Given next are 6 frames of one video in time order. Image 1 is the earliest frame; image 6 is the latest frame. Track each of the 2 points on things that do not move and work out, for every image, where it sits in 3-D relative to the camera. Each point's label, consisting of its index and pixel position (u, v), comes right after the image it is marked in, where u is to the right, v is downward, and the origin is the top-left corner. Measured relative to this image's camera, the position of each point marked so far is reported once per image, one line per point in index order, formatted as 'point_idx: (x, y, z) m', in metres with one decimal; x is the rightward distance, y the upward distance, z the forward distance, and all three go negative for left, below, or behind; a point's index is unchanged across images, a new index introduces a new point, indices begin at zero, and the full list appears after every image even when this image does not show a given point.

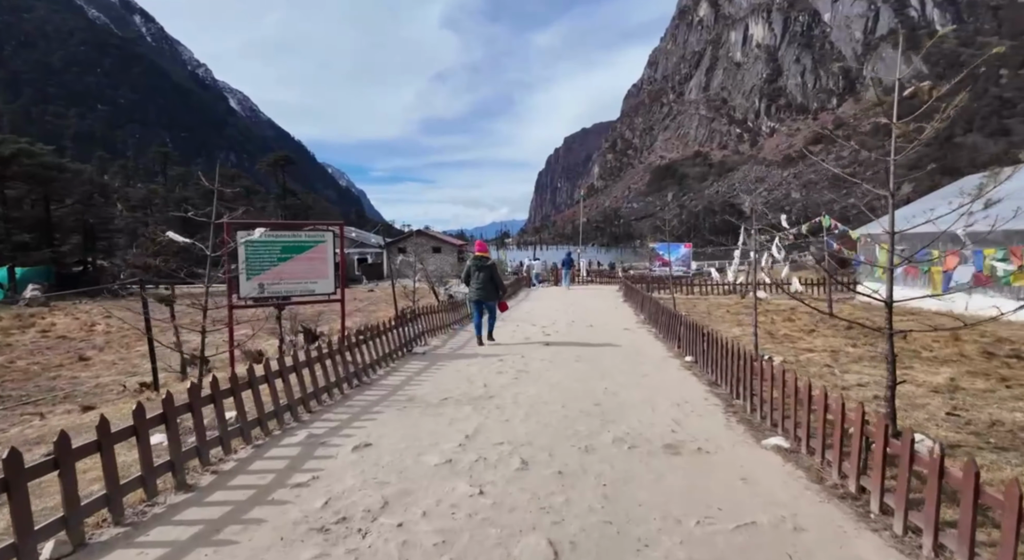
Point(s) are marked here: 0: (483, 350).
0: (-0.4, -1.1, +8.4) m
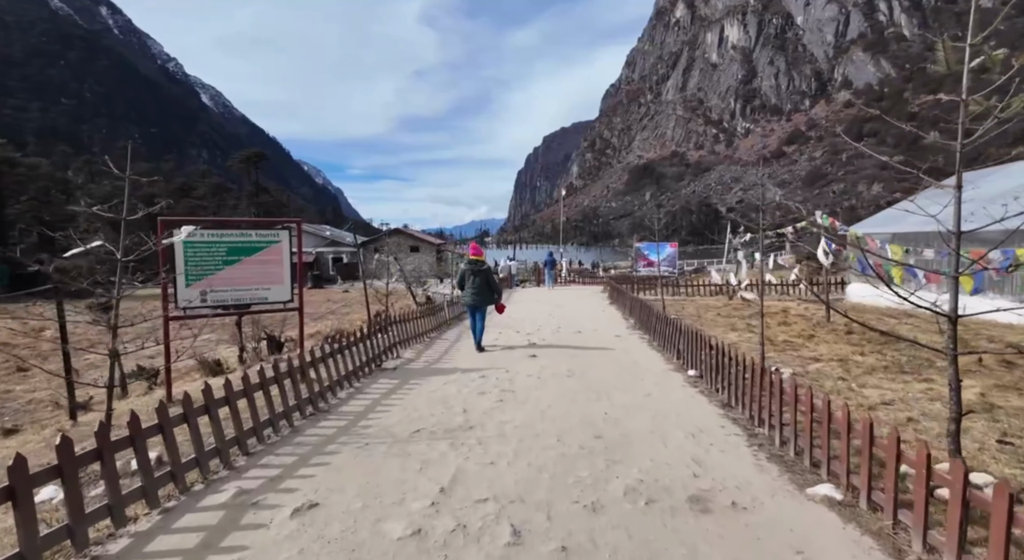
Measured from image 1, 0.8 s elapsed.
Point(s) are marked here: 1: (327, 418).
0: (-0.7, -1.1, +7.5) m
1: (-1.7, -1.3, +5.2) m
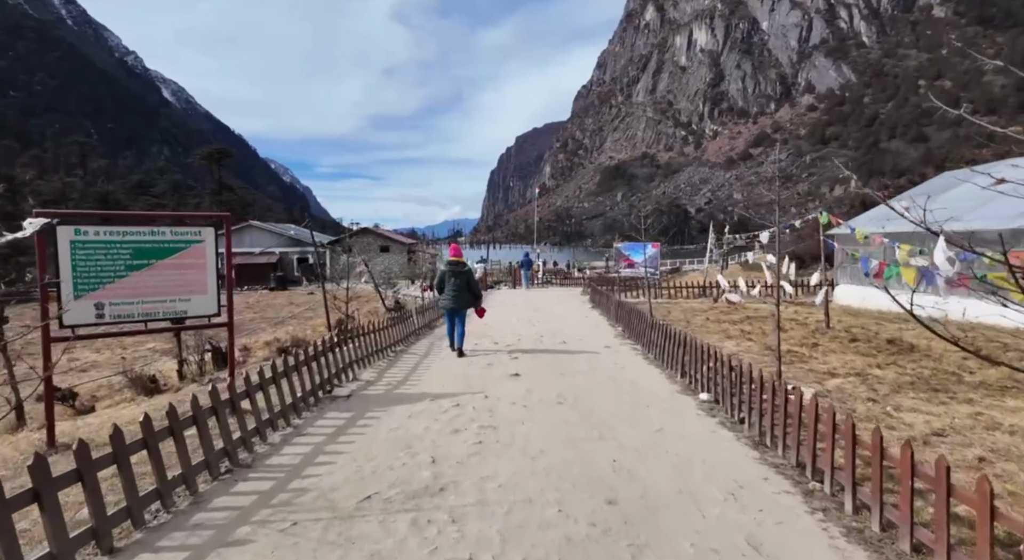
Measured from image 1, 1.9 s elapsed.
0: (-0.9, -1.2, +6.3) m
1: (-1.8, -1.3, +4.0) m
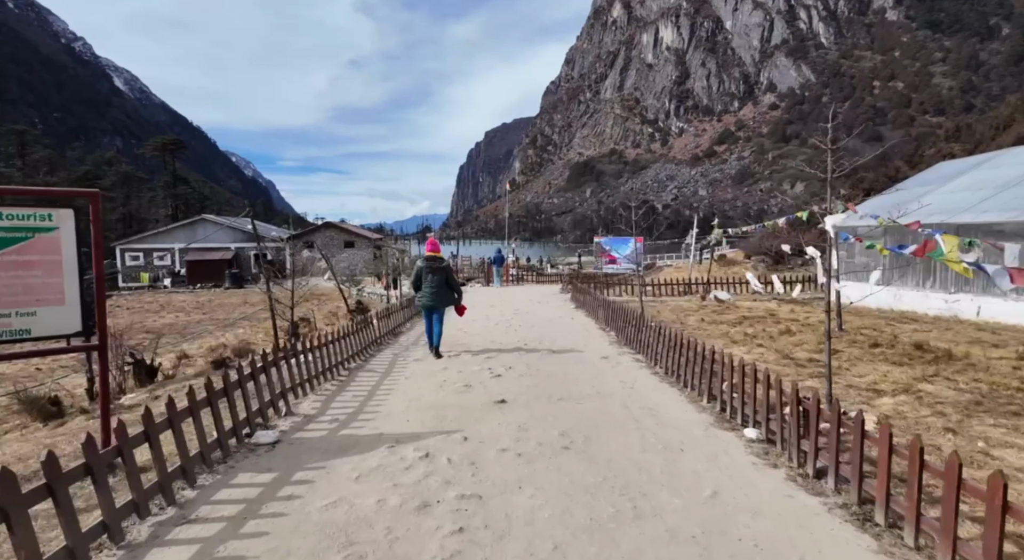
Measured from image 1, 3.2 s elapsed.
0: (-1.0, -1.2, +4.7) m
1: (-1.8, -1.4, +2.4) m
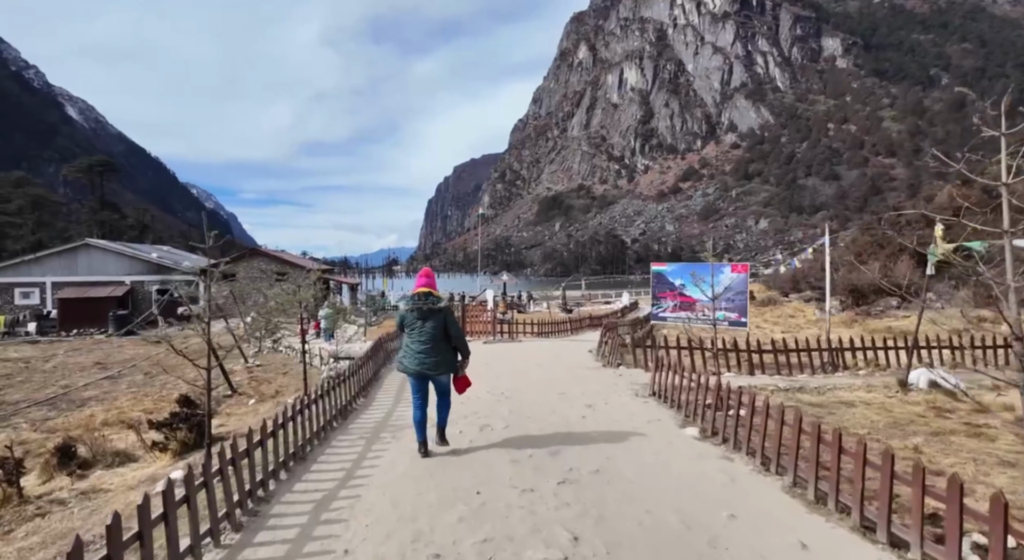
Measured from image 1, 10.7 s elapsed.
0: (-0.1, -1.5, -4.0) m
1: (-0.8, -1.5, -6.4) m
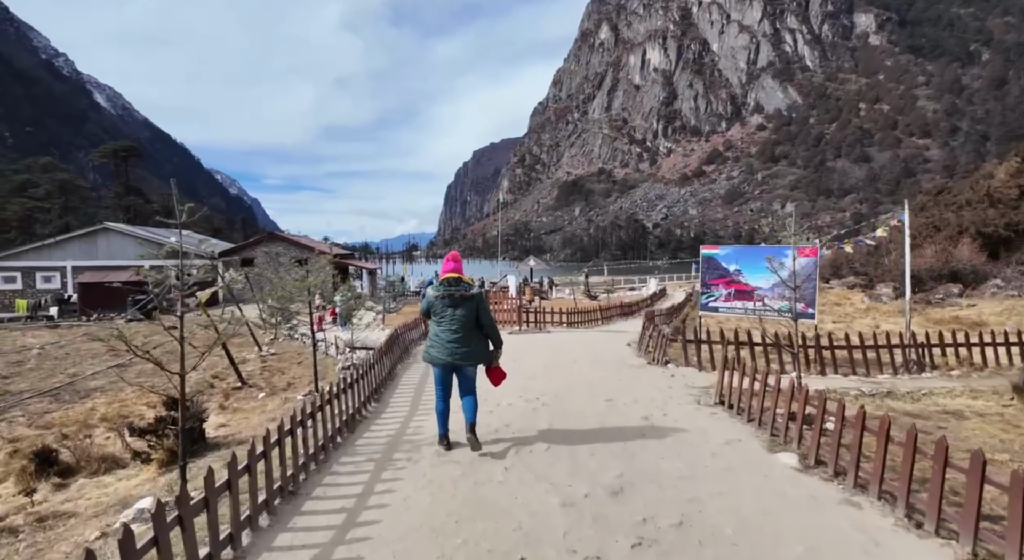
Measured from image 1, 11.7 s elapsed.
0: (-0.1, -1.6, -5.2) m
1: (-0.9, -1.7, -7.5) m
